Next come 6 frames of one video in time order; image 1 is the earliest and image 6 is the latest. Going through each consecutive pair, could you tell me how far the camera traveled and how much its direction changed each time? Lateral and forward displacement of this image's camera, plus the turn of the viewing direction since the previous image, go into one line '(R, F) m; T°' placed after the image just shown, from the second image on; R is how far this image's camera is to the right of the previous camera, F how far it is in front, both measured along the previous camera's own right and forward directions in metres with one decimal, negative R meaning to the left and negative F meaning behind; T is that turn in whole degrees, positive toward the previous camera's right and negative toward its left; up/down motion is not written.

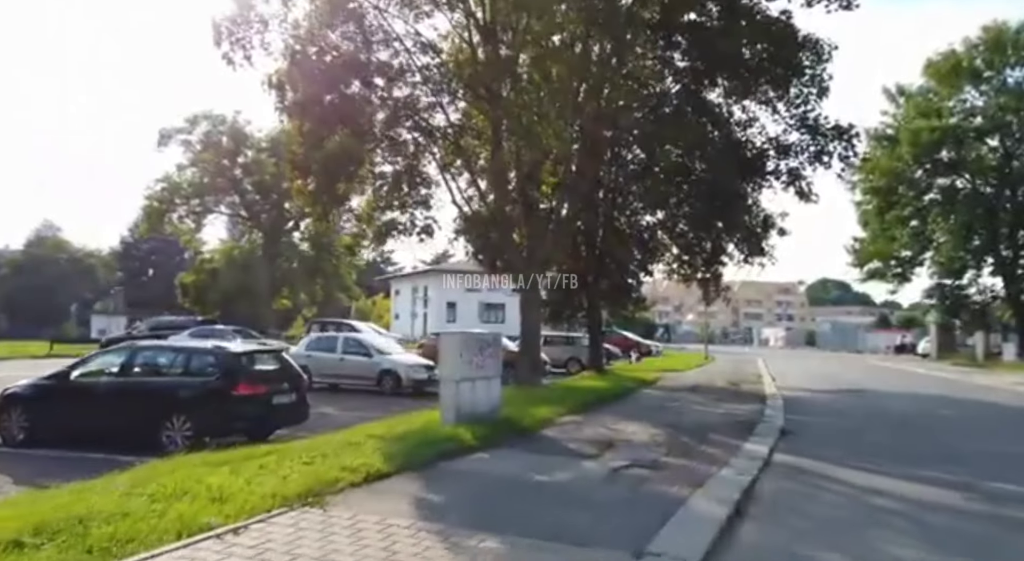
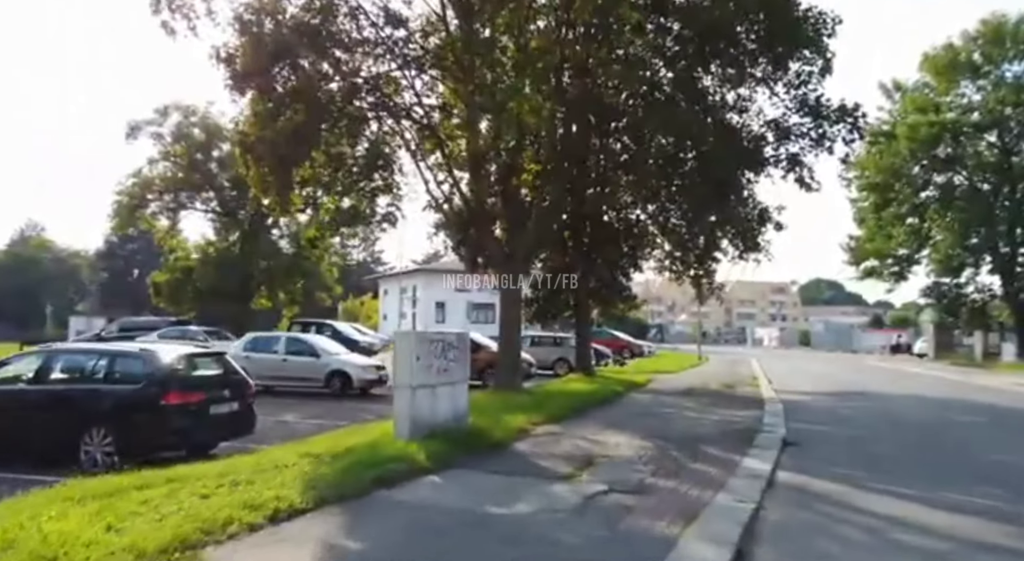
(+0.4, +1.3) m; +1°
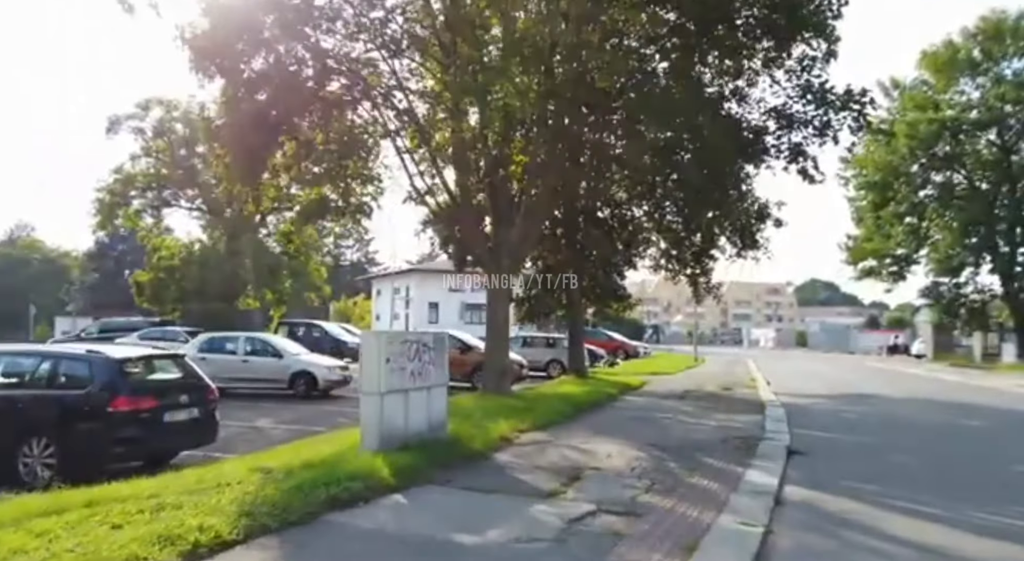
(+0.2, +0.8) m; 0°
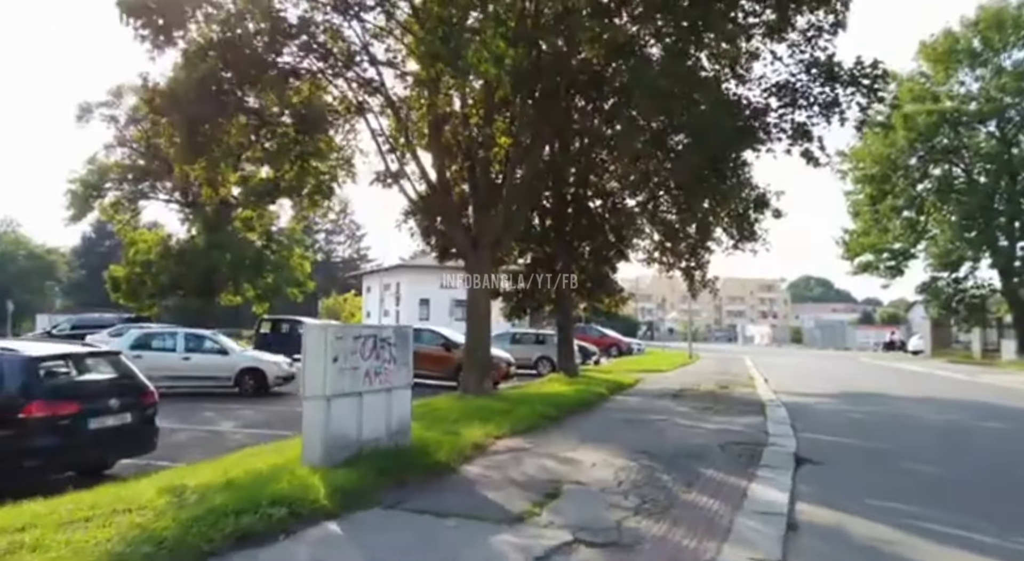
(+0.3, +1.1) m; 0°
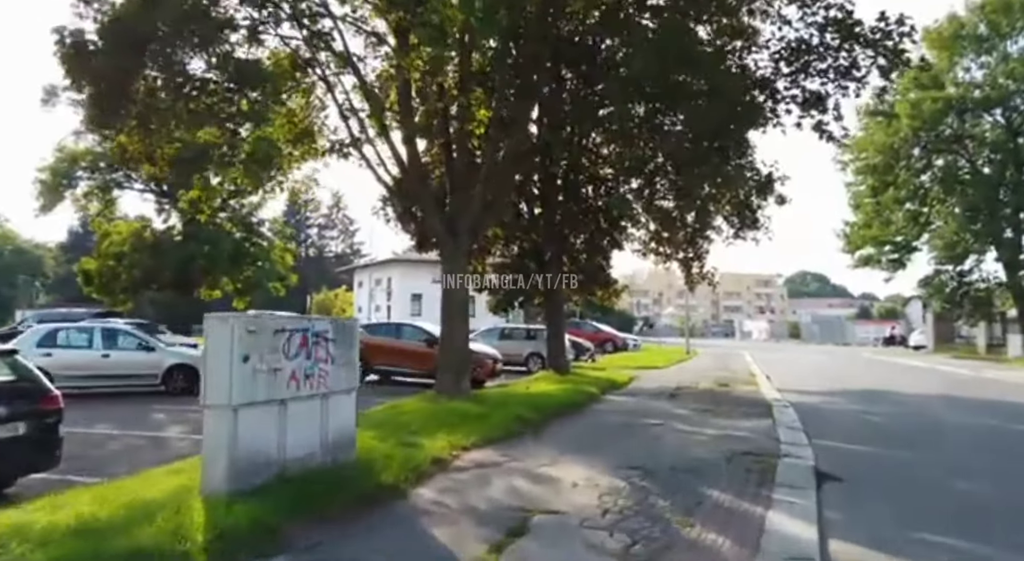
(+0.3, +1.4) m; 0°
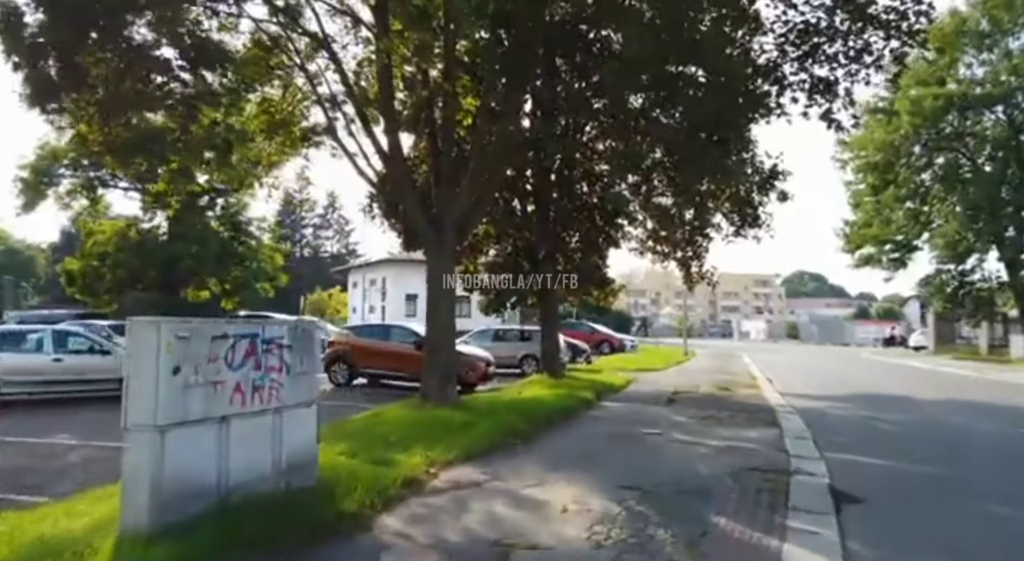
(+0.2, +0.8) m; 0°
